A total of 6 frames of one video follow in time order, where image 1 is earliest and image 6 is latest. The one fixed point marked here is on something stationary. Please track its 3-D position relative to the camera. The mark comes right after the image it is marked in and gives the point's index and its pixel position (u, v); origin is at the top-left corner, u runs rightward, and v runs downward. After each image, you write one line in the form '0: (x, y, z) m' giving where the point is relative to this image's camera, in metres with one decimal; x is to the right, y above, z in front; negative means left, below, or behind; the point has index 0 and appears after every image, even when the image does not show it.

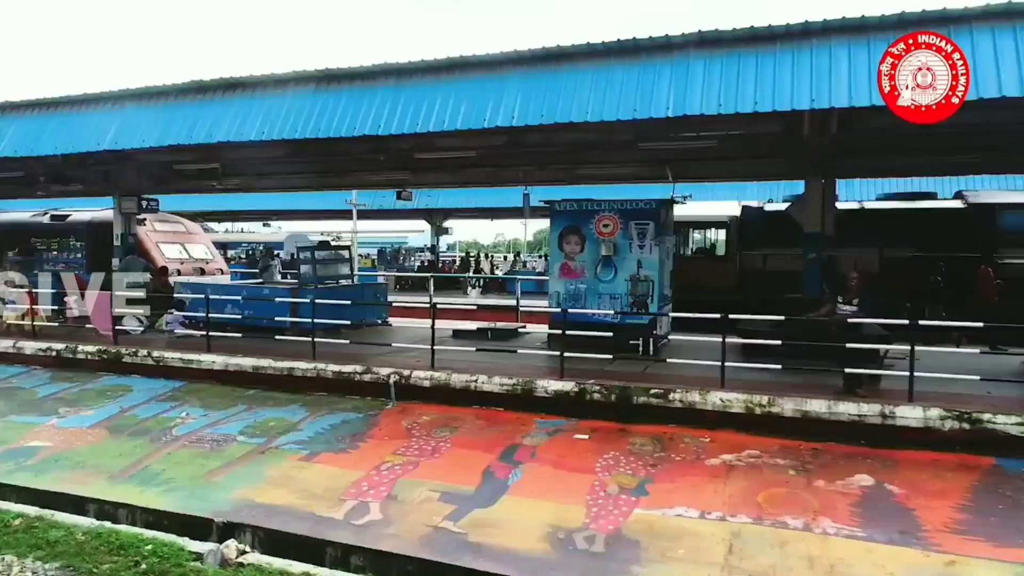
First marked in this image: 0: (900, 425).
0: (+3.5, -1.2, +6.1) m
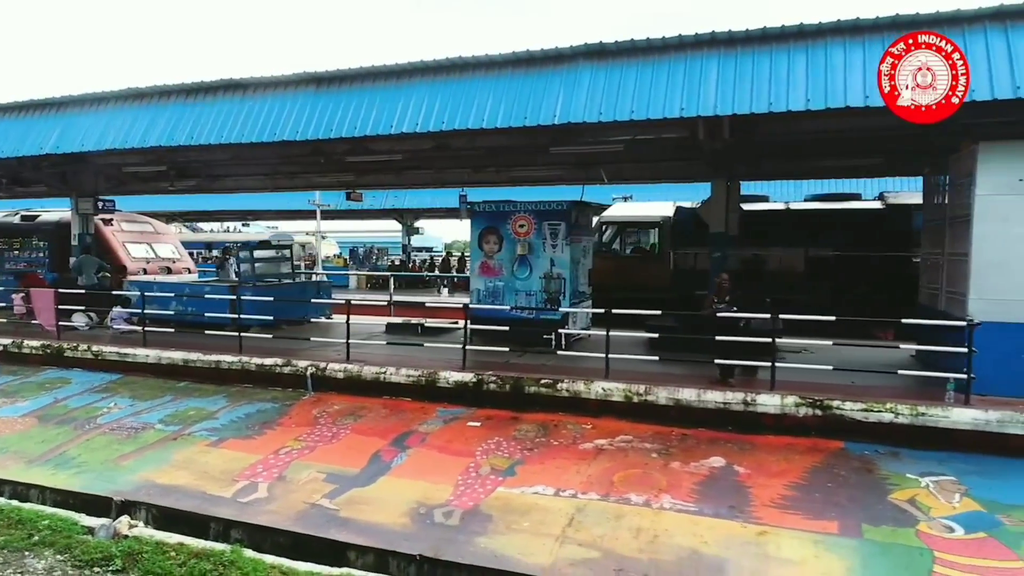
0: (+2.4, -1.2, +6.6) m
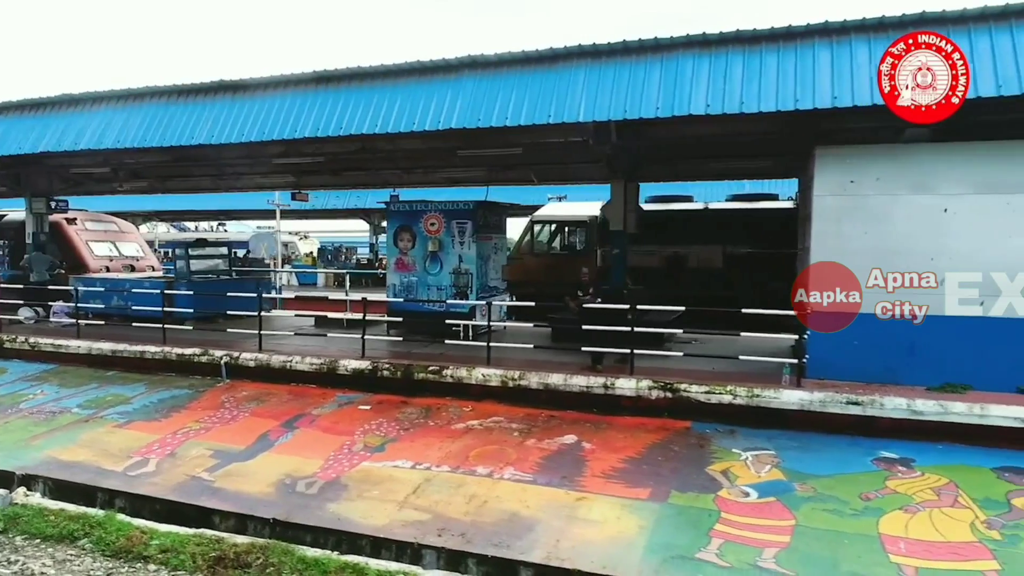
0: (+1.1, -1.1, +7.2) m
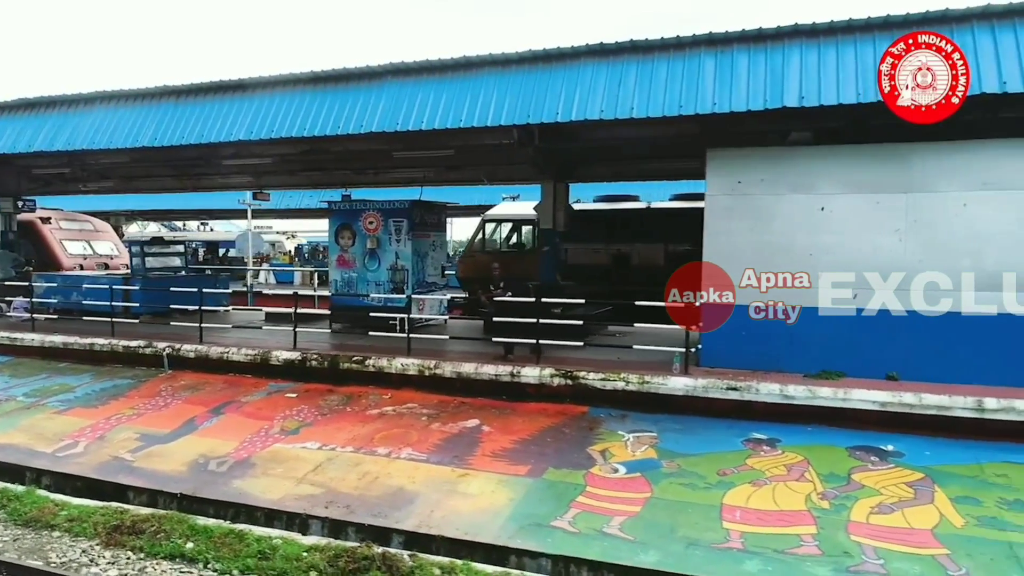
0: (+0.1, -1.1, +7.6) m
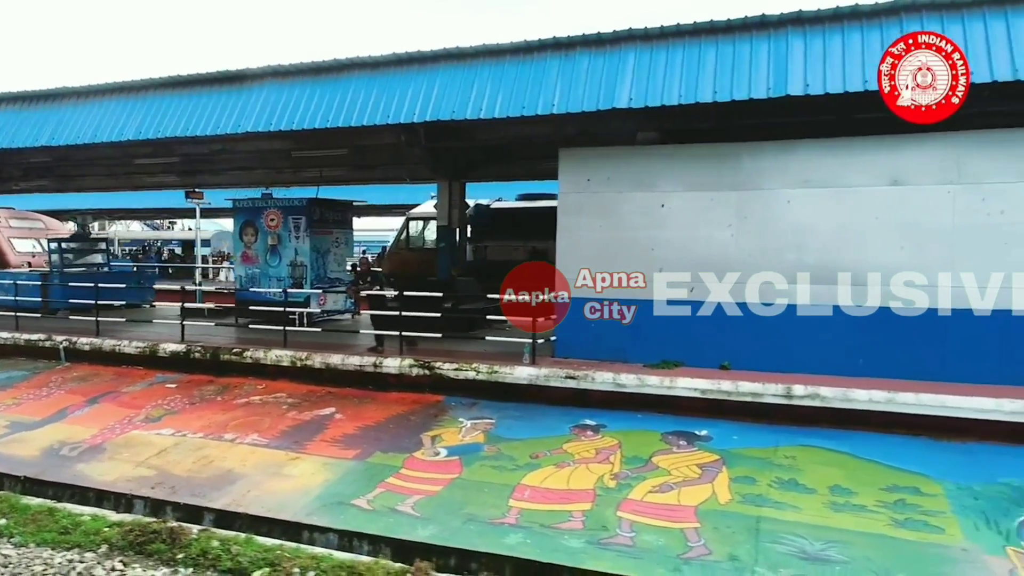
0: (-1.5, -1.0, +7.9) m
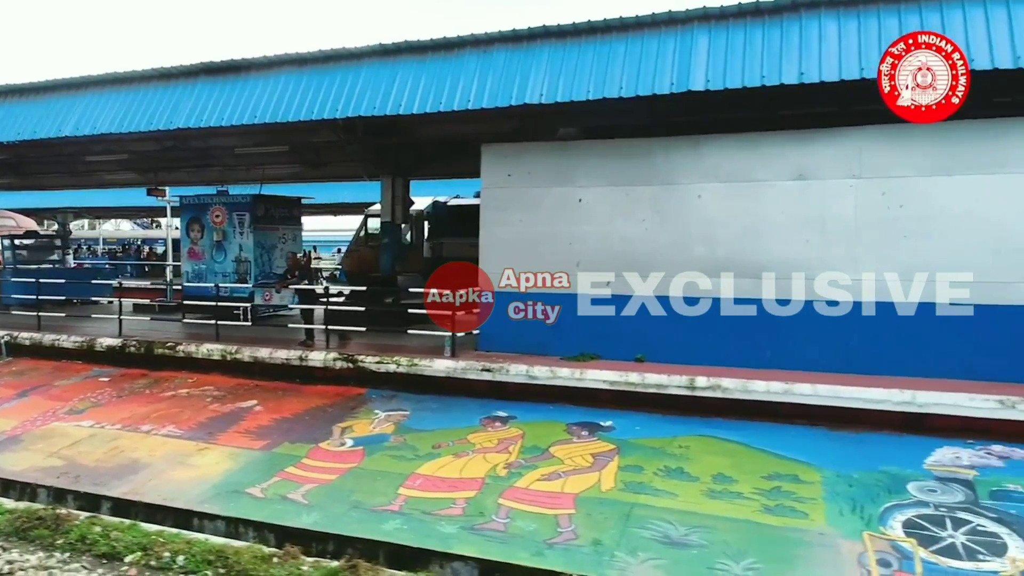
0: (-2.4, -0.9, +8.0) m
